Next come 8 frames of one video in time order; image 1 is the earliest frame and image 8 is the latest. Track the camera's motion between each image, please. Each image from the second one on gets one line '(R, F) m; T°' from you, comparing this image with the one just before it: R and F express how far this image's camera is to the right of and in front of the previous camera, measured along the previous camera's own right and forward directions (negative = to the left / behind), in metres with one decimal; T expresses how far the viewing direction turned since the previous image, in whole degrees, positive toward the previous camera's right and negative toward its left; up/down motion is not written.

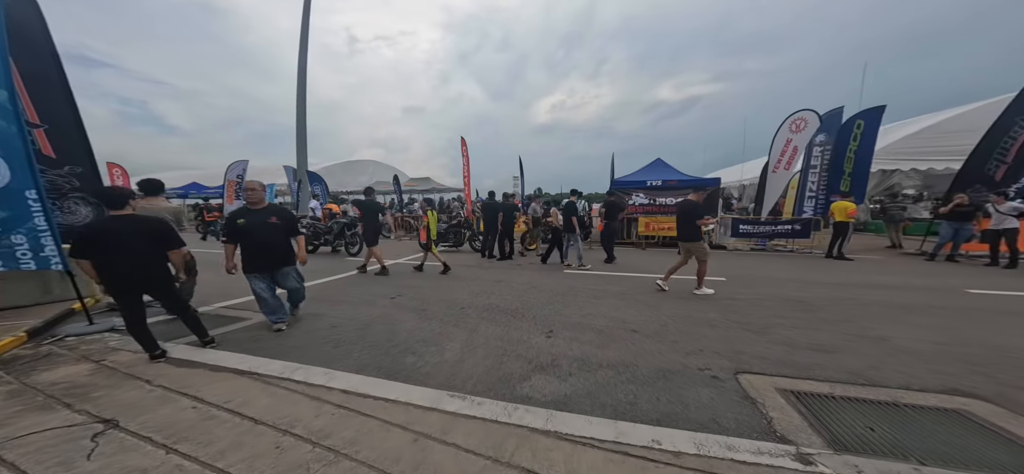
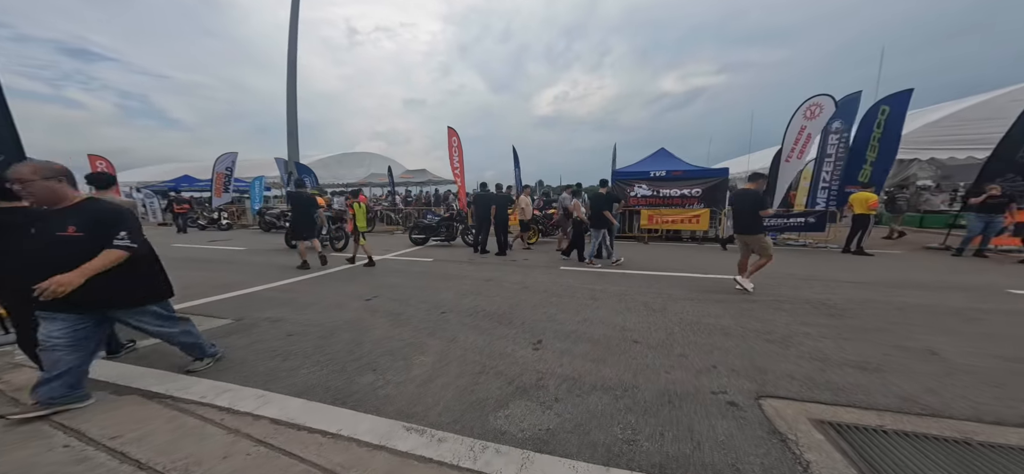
(+0.2, +0.6) m; -1°
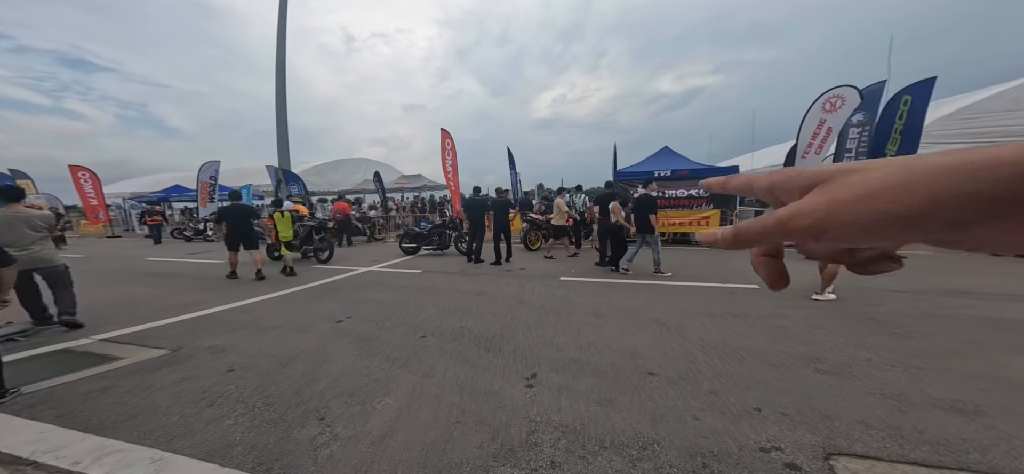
(+0.2, +0.6) m; 0°
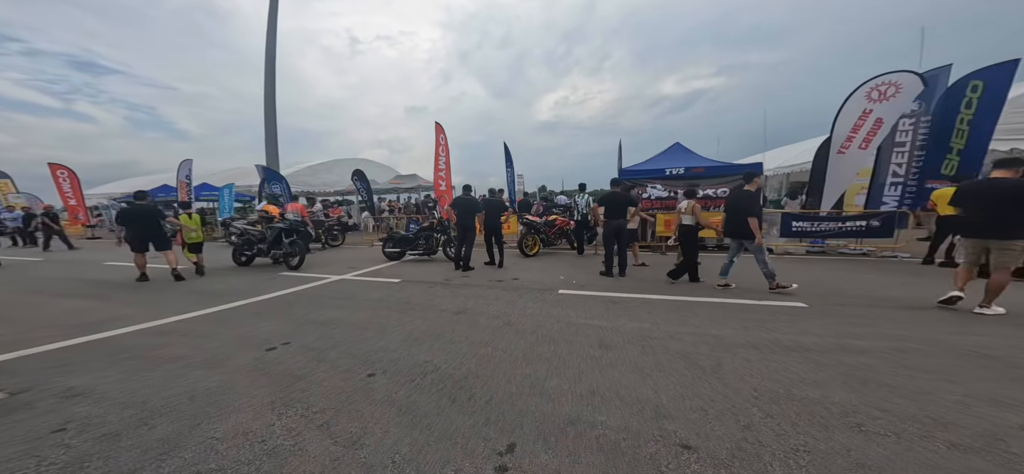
(+0.2, +0.9) m; -1°
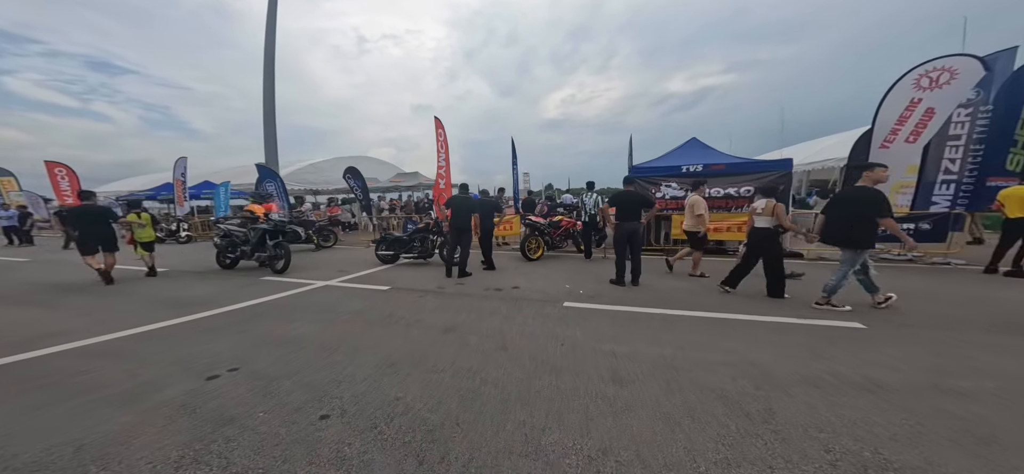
(+0.1, +0.6) m; -1°
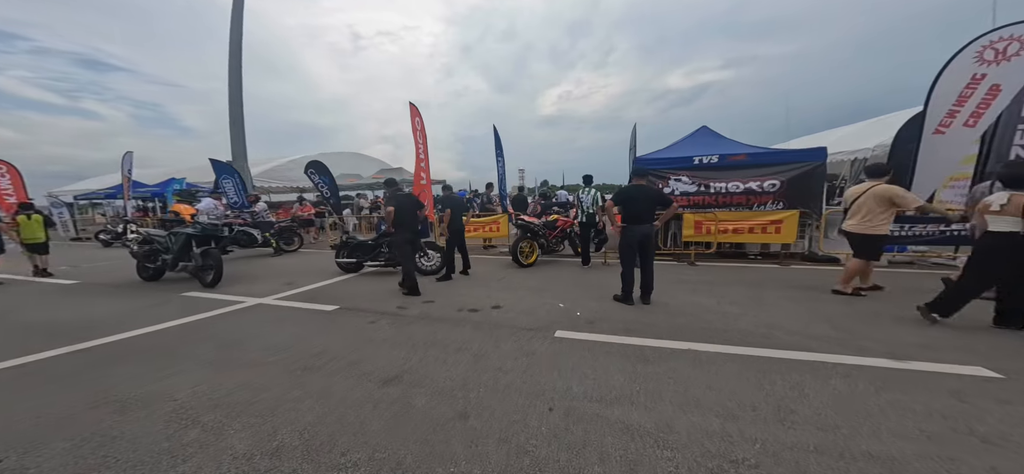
(+0.3, +1.1) m; +1°
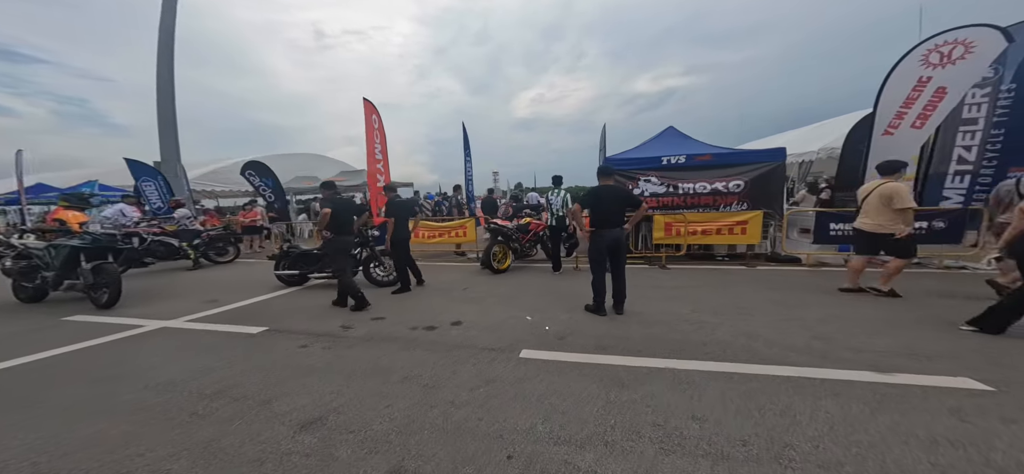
(+0.2, +0.4) m; +5°
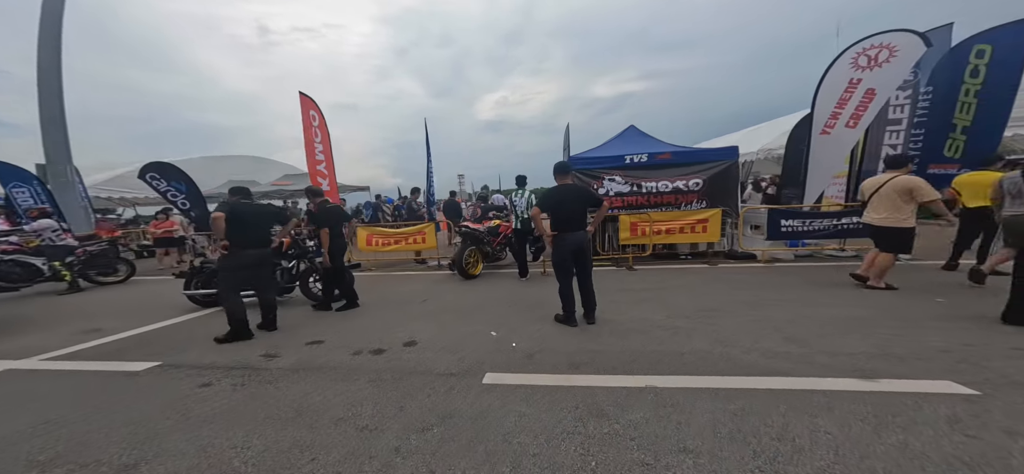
(+0.1, +0.4) m; +6°
